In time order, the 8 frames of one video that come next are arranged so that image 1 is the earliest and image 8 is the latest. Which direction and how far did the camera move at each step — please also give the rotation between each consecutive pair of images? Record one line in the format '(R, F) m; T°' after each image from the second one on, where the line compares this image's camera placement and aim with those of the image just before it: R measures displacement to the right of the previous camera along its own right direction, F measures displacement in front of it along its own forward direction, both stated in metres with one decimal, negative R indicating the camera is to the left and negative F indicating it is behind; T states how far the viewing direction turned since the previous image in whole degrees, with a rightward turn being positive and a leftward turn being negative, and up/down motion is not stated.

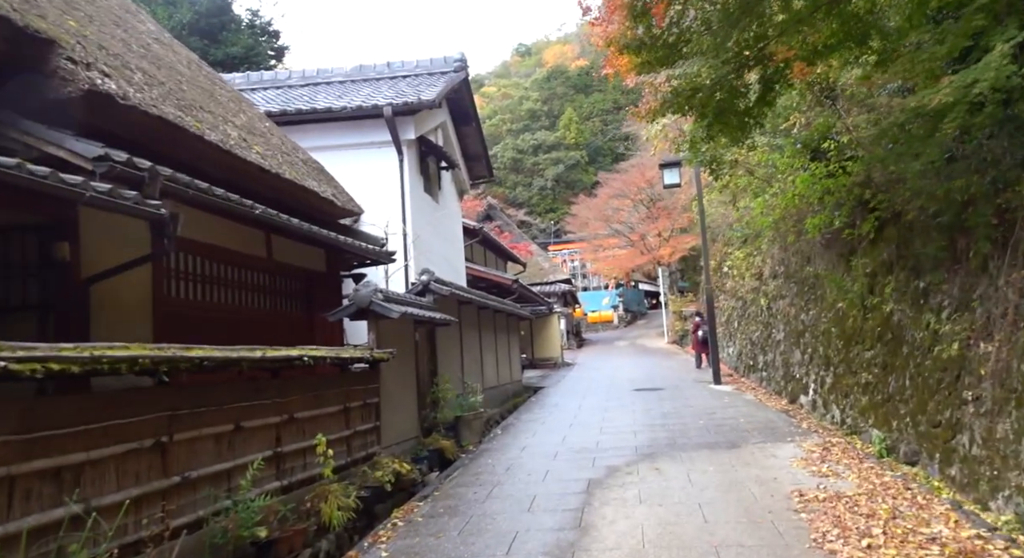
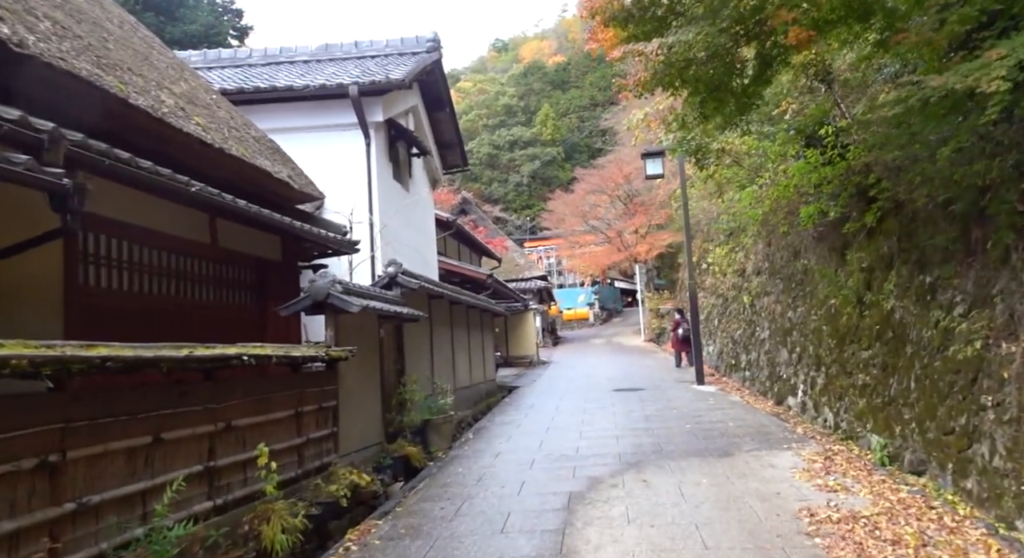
(0.0, +0.7) m; +2°
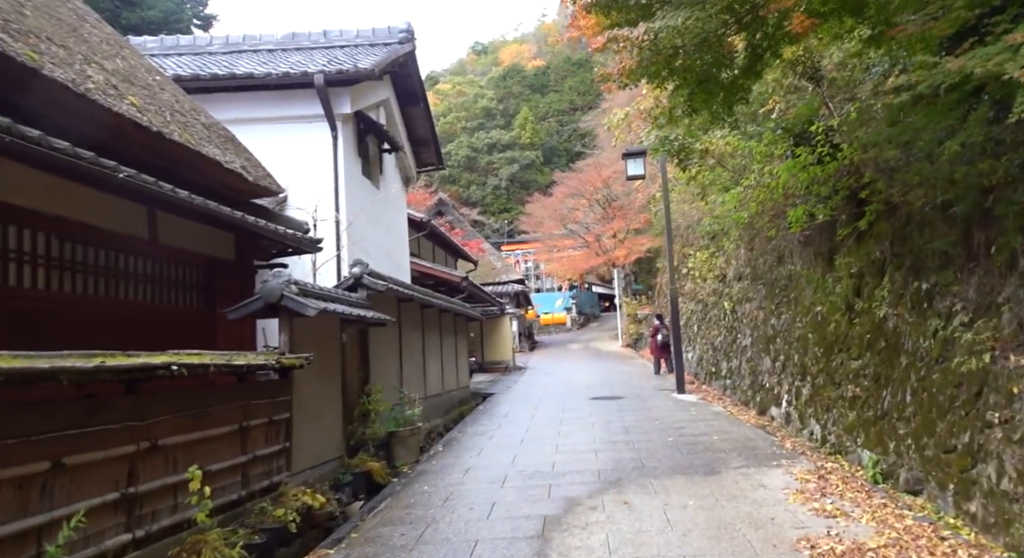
(+0.1, +0.5) m; +2°
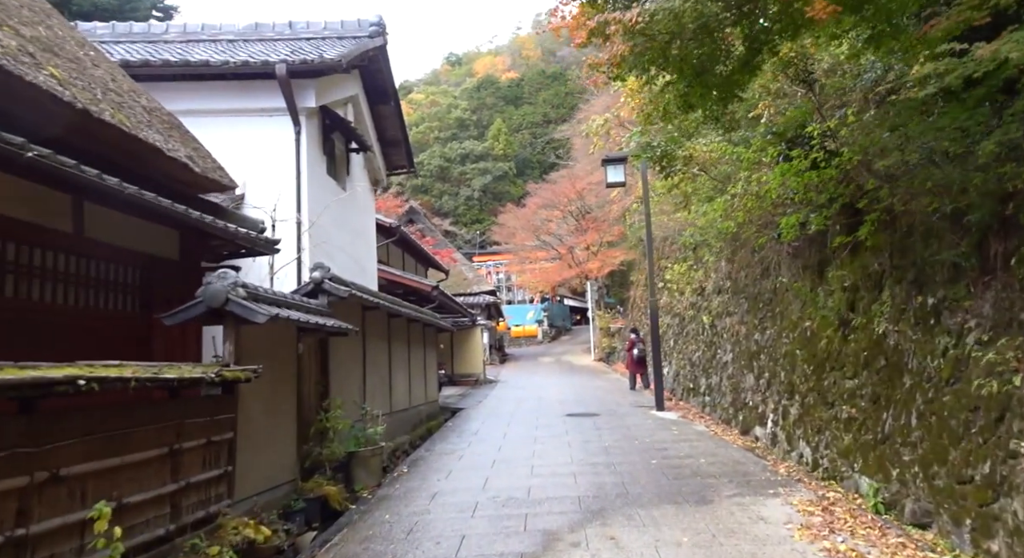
(0.0, +0.6) m; +3°
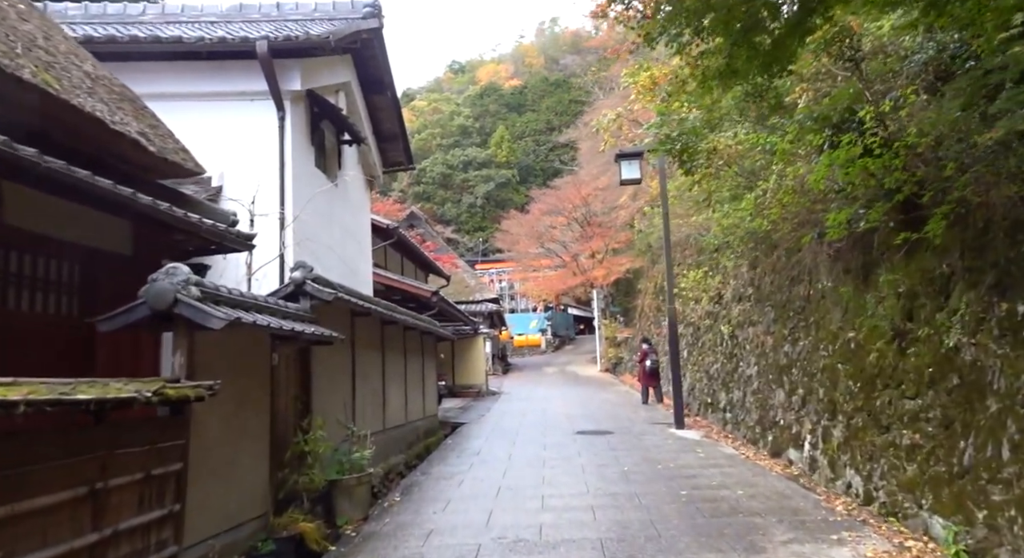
(-0.1, +0.9) m; 0°
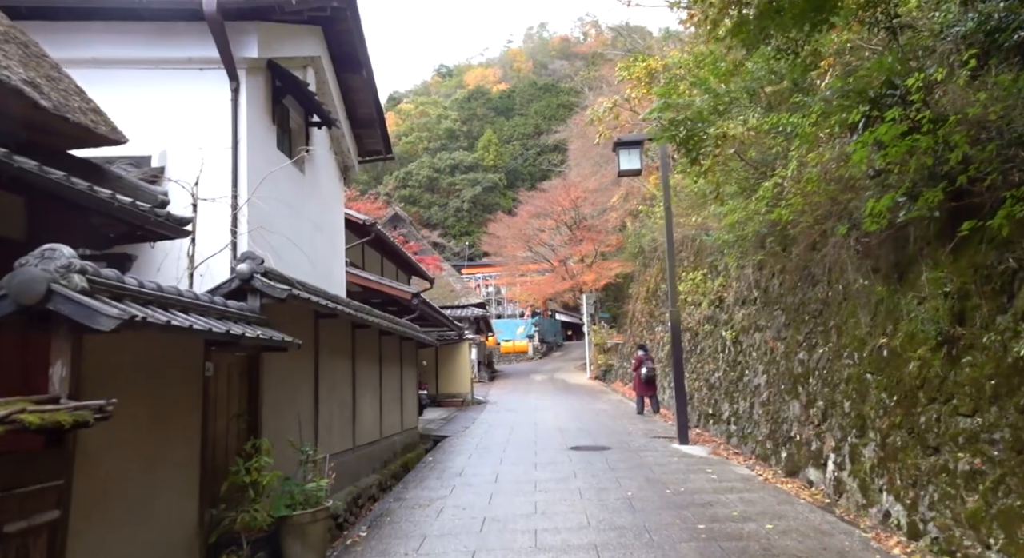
(0.0, +1.0) m; +1°
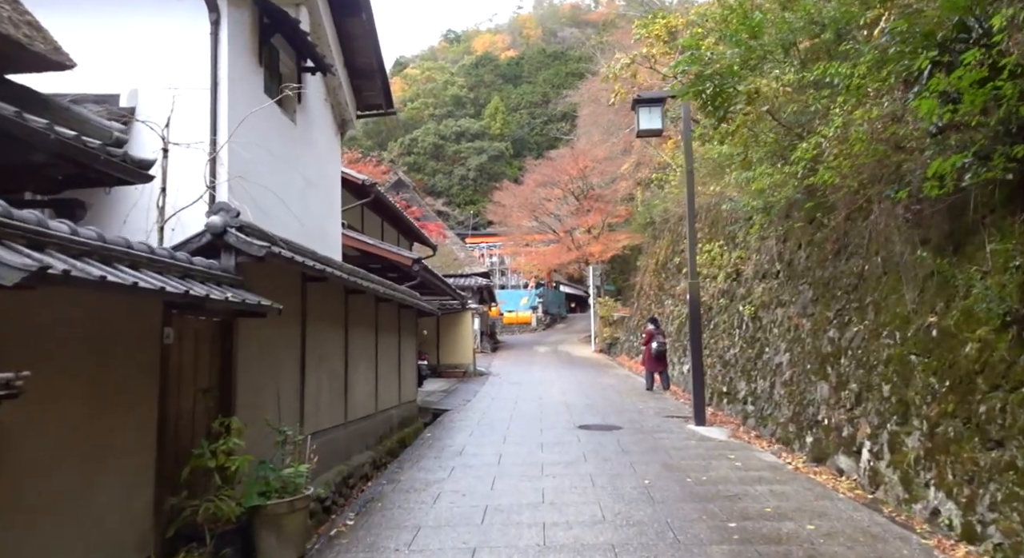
(0.0, +0.7) m; 0°
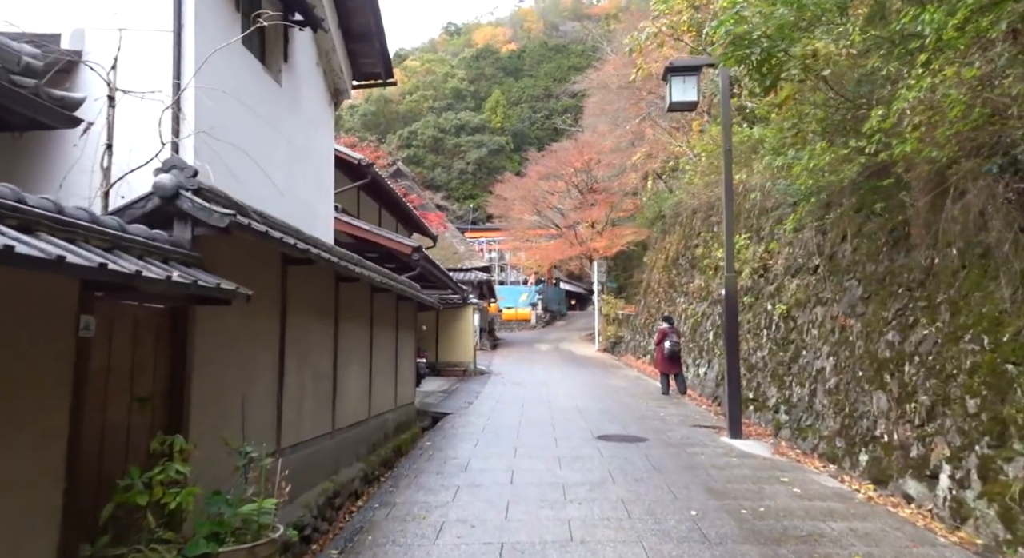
(-0.2, +1.1) m; 0°
